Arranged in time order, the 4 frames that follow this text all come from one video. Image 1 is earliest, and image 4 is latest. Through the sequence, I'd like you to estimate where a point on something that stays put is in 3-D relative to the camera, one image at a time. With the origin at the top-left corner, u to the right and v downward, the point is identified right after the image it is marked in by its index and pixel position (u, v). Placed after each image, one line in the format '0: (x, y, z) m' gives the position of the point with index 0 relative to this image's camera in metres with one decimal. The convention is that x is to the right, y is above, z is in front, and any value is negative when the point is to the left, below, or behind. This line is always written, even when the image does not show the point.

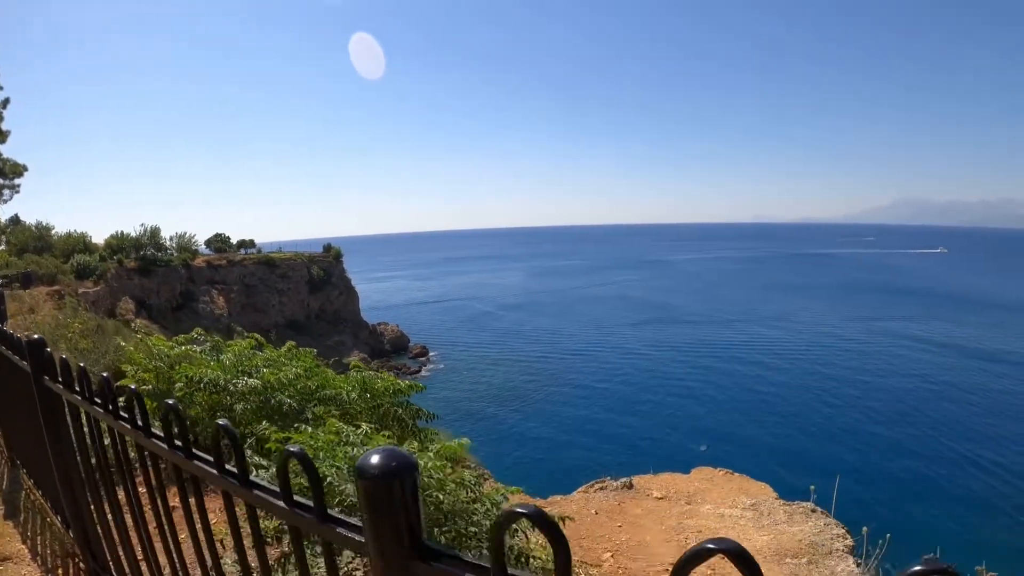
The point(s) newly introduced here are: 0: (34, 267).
0: (-16.9, +0.7, +19.5) m
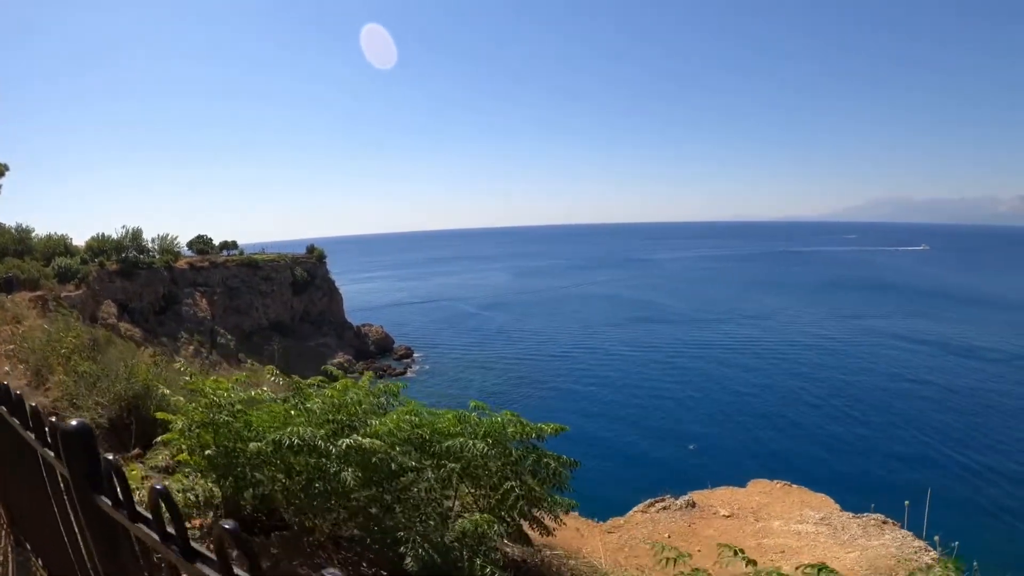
0: (-17.1, +0.6, +19.0) m
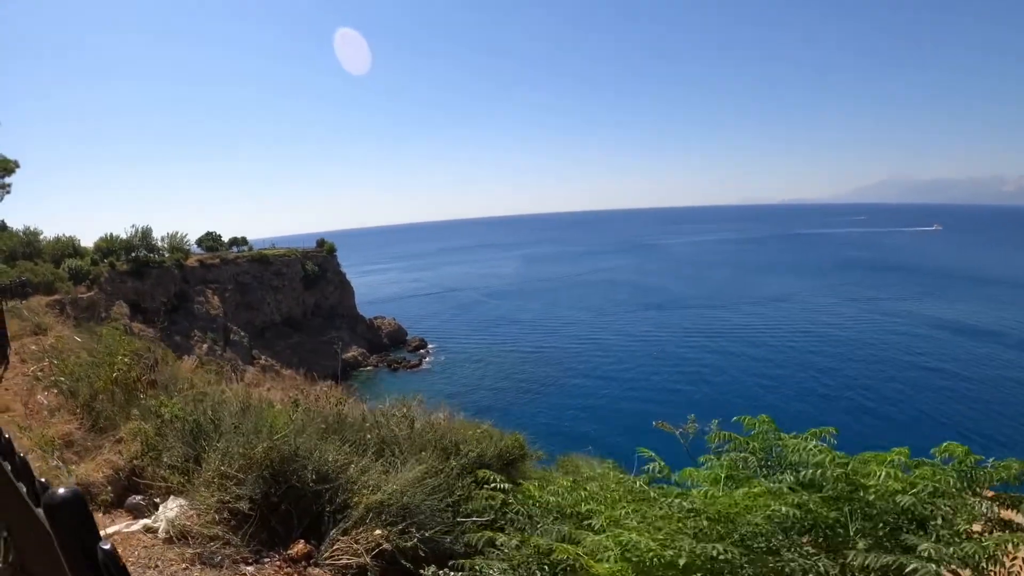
0: (-16.4, +0.5, +18.6) m
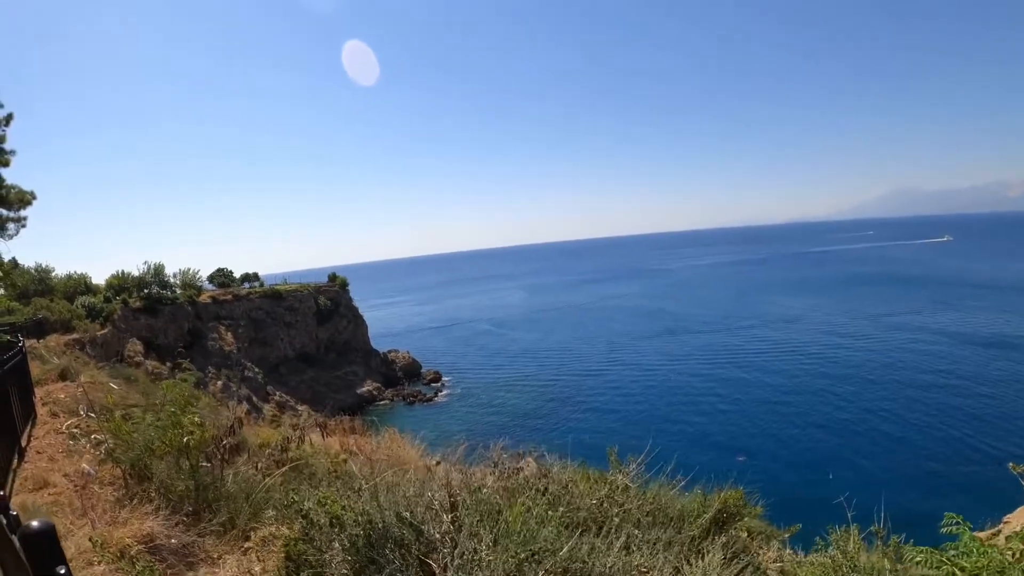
0: (-15.5, -0.8, +18.0) m
